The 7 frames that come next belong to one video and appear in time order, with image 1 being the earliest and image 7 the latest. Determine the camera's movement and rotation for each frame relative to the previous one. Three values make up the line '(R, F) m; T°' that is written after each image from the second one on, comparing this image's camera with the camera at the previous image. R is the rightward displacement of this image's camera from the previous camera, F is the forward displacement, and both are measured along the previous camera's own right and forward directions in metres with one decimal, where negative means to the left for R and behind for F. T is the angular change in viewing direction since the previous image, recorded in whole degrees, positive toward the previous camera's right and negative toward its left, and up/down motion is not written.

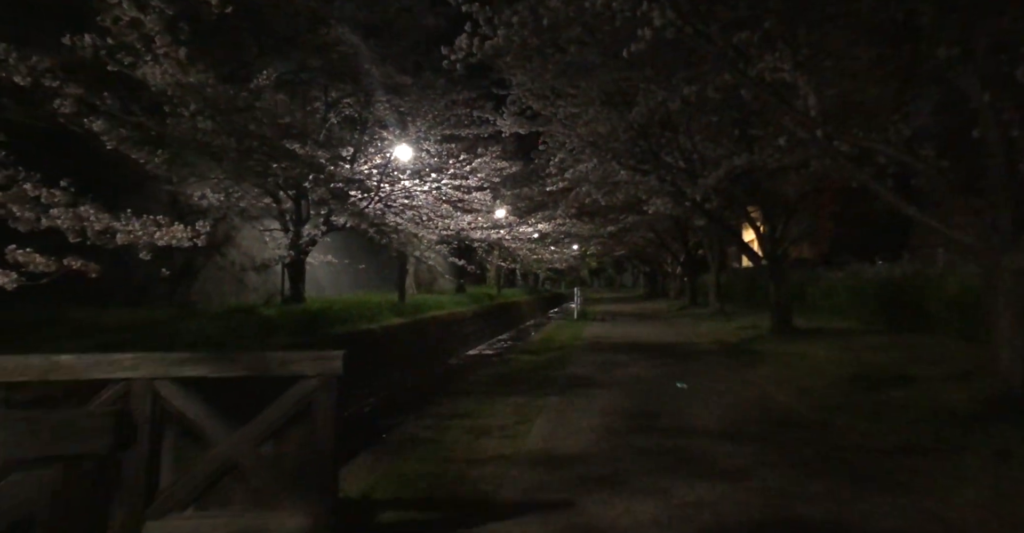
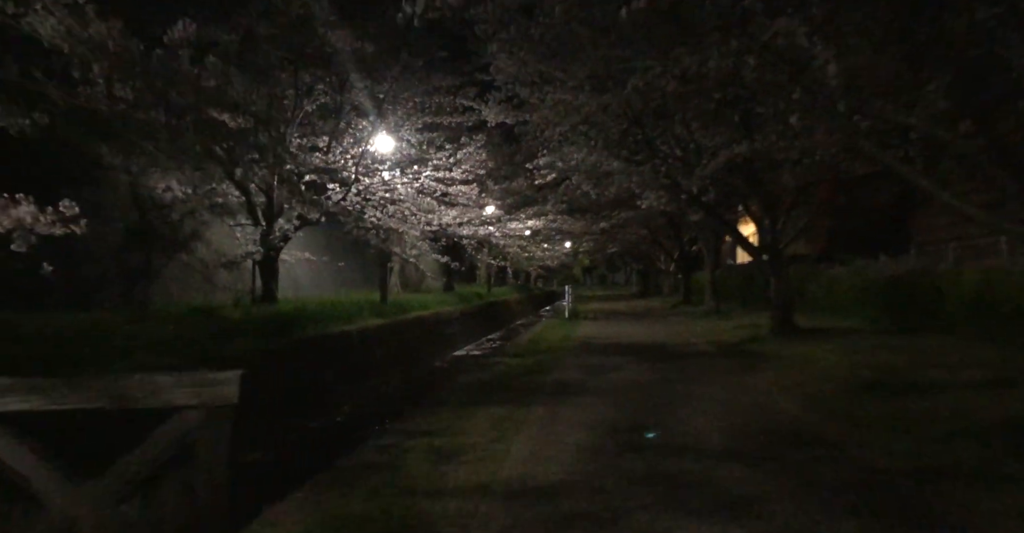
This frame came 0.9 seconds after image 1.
(+0.1, +0.9) m; +1°
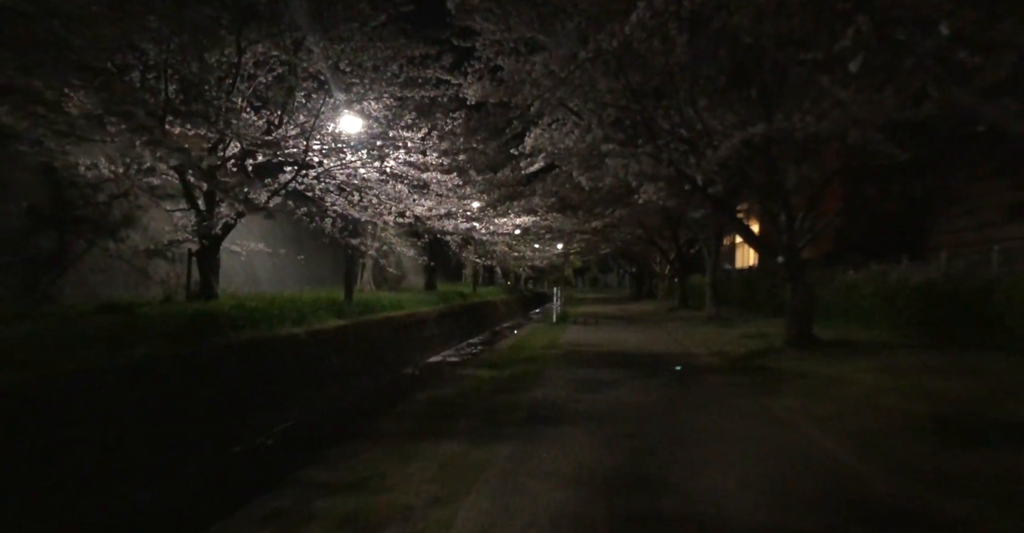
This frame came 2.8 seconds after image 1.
(+0.3, +1.8) m; +1°
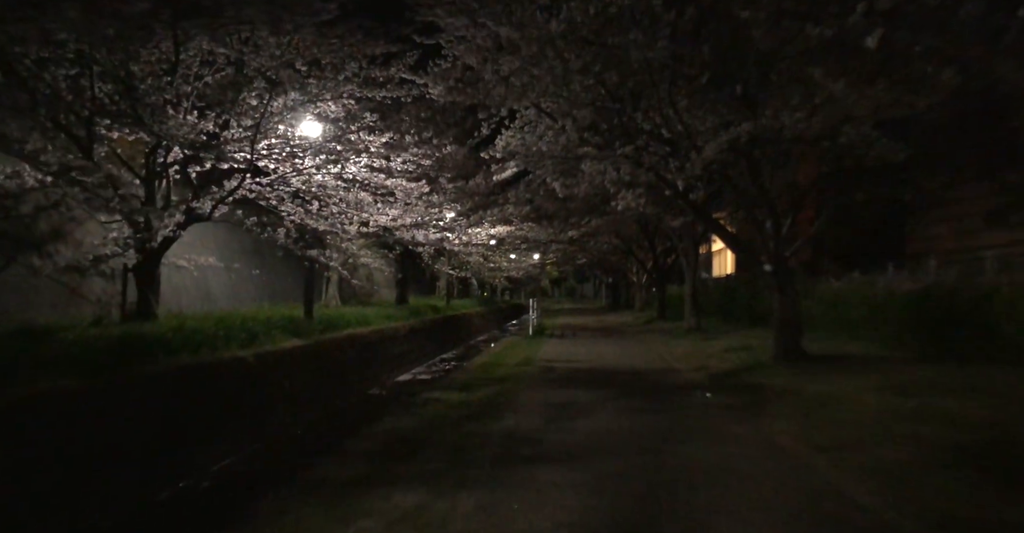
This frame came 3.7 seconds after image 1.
(+0.1, +0.9) m; +2°
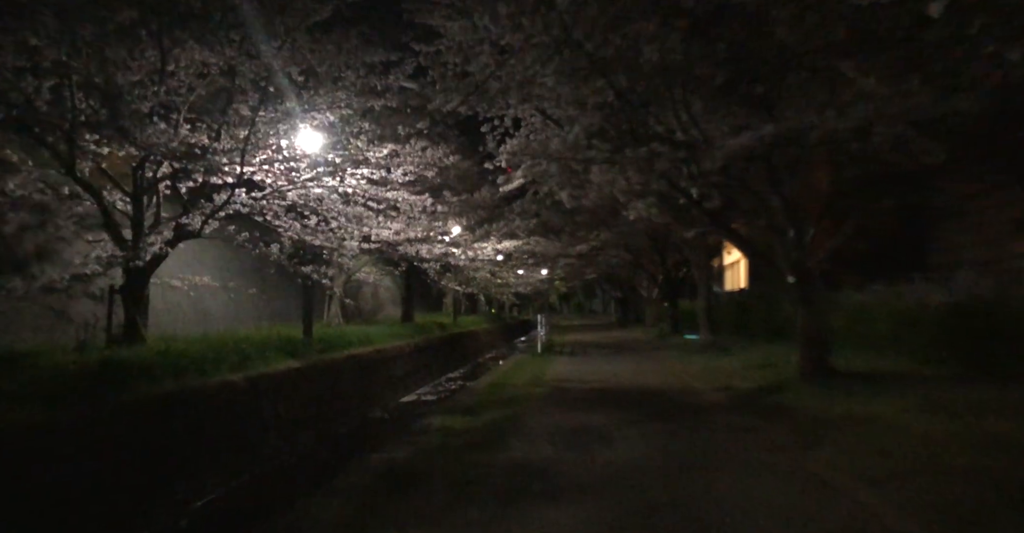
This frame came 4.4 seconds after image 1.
(0.0, +0.6) m; -1°
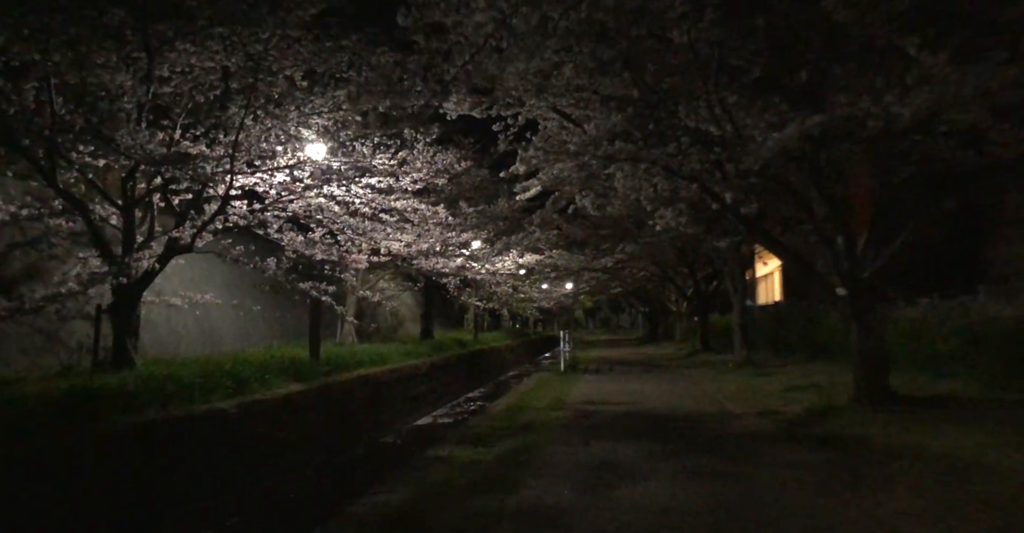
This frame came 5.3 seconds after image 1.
(+0.1, +0.9) m; -2°
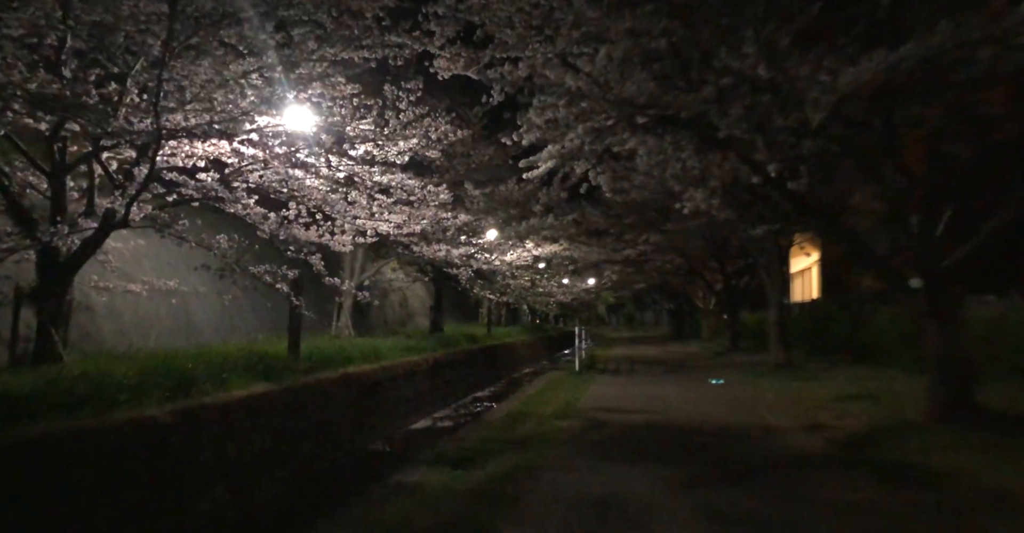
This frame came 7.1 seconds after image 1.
(+0.3, +1.7) m; -2°
